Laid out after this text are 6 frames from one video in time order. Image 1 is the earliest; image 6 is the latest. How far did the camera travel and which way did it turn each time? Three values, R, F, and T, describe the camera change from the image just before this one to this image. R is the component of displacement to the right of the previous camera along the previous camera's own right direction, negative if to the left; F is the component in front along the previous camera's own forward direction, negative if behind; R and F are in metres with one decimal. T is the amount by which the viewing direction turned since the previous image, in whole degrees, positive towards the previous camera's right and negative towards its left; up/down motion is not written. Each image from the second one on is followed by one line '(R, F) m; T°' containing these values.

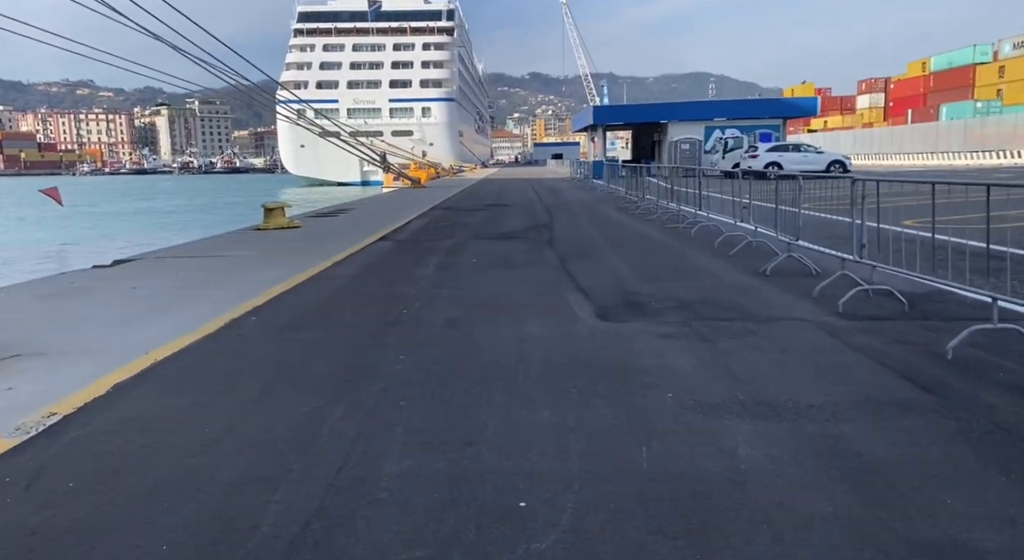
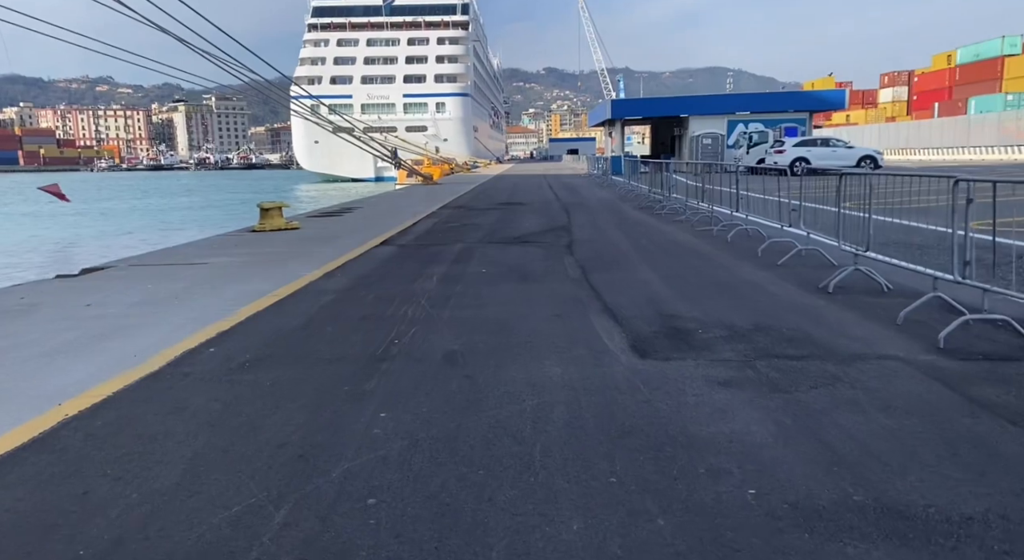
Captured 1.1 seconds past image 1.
(0.0, +1.5) m; -1°
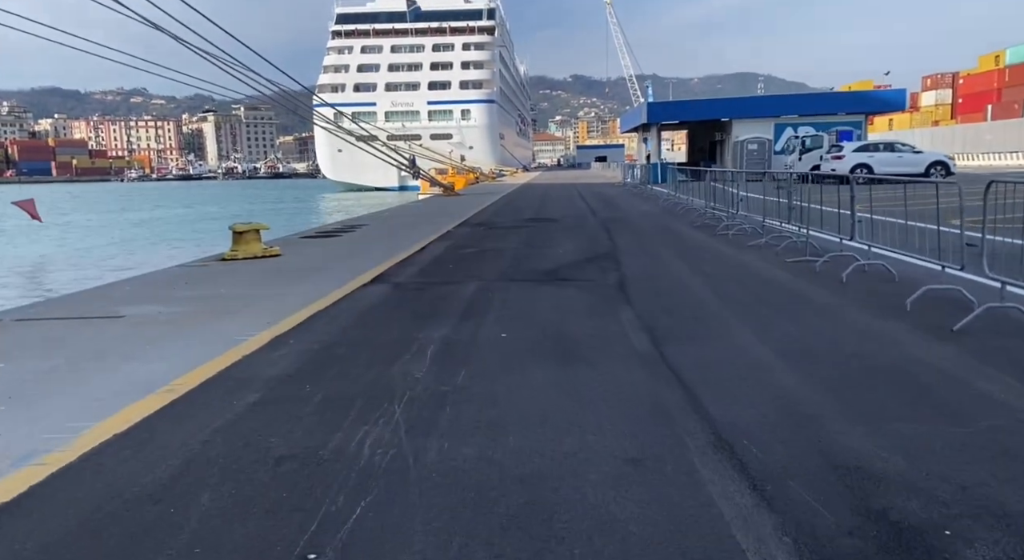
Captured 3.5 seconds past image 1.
(-0.1, +3.5) m; -2°
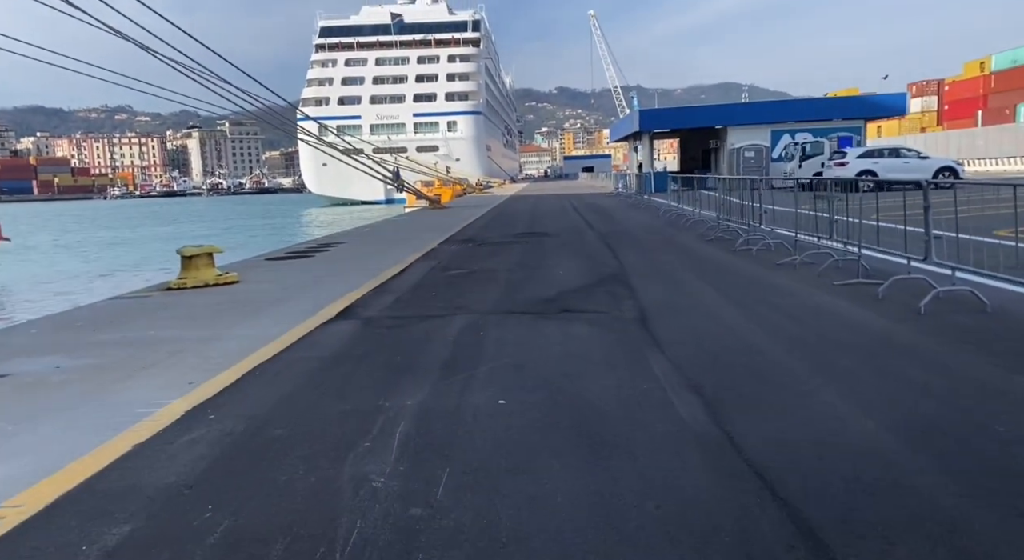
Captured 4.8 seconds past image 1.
(-0.1, +1.9) m; +1°
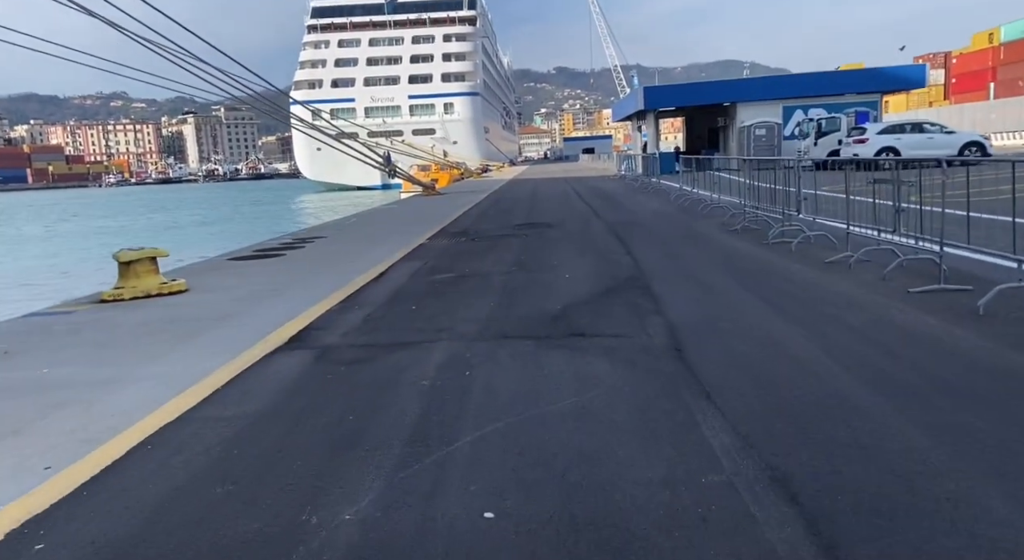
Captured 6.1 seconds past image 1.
(+0.1, +1.9) m; 0°
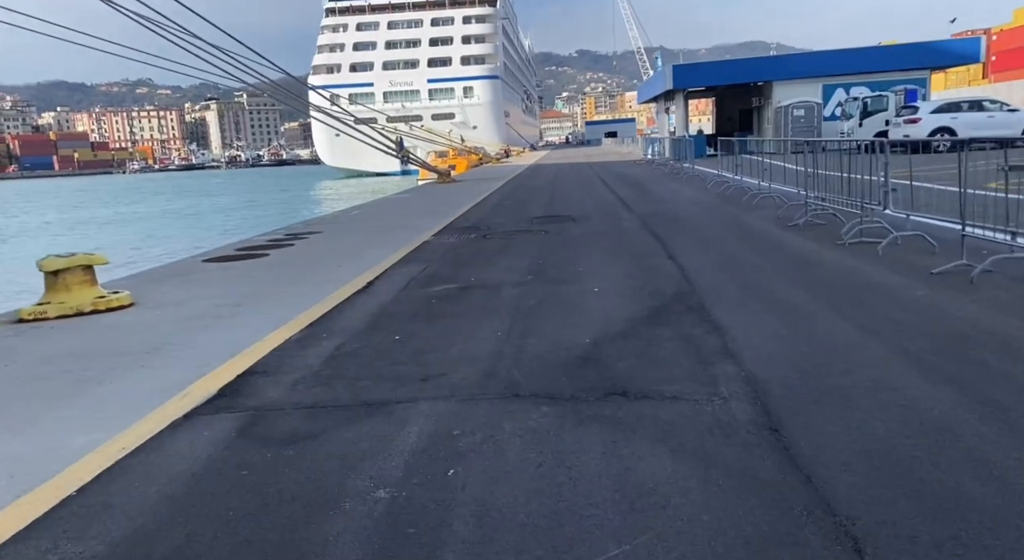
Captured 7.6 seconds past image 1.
(+0.1, +2.1) m; -2°
